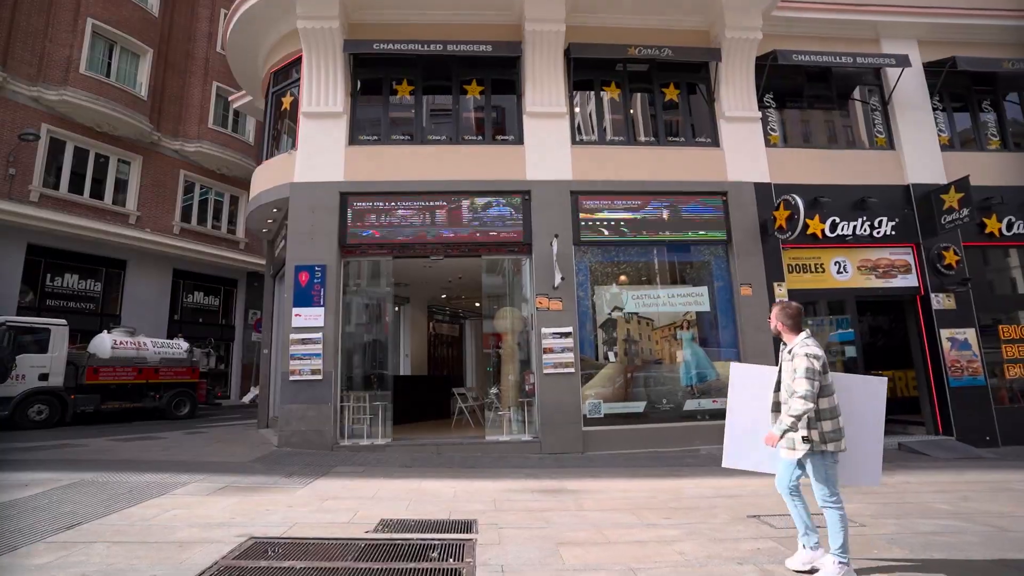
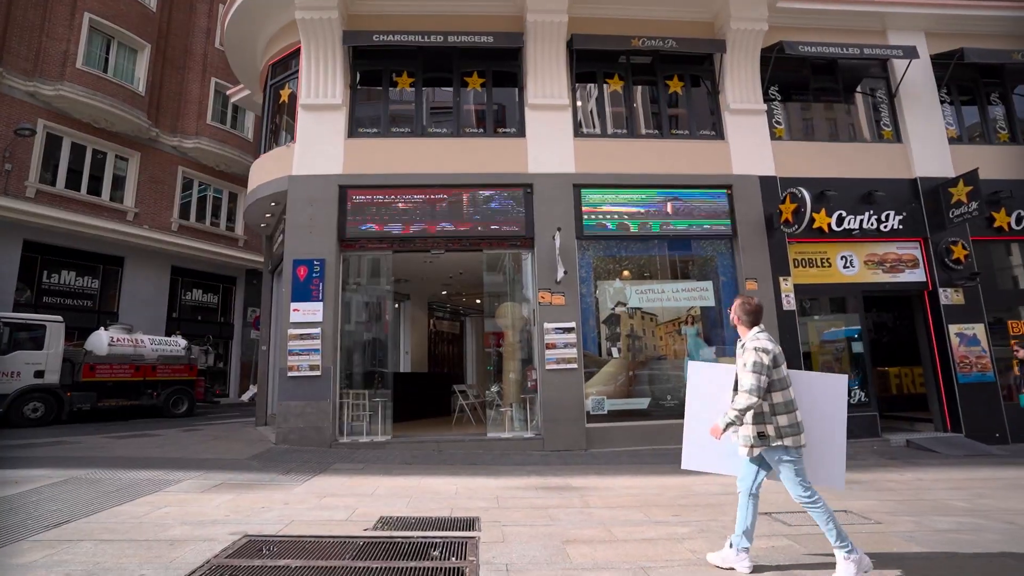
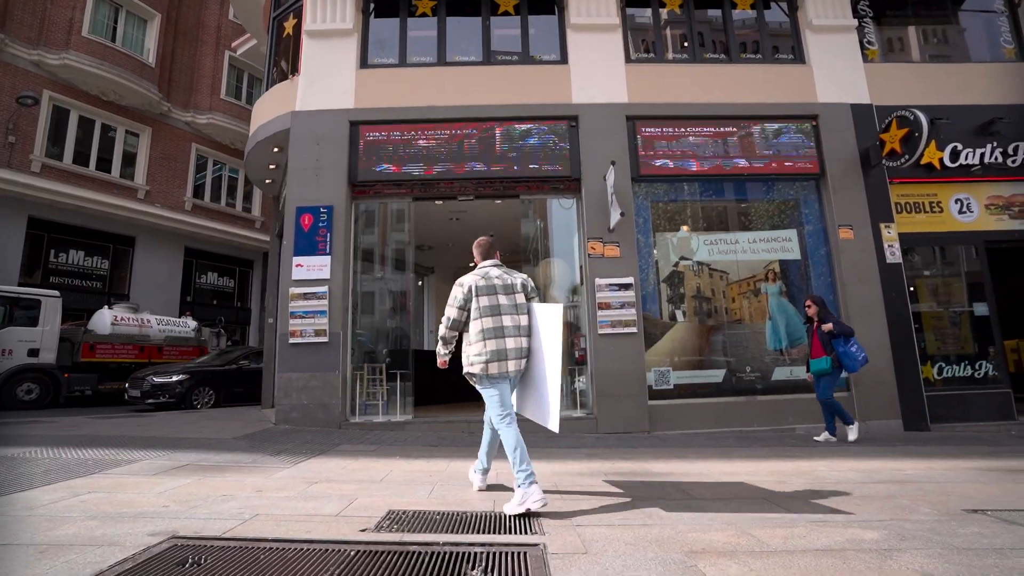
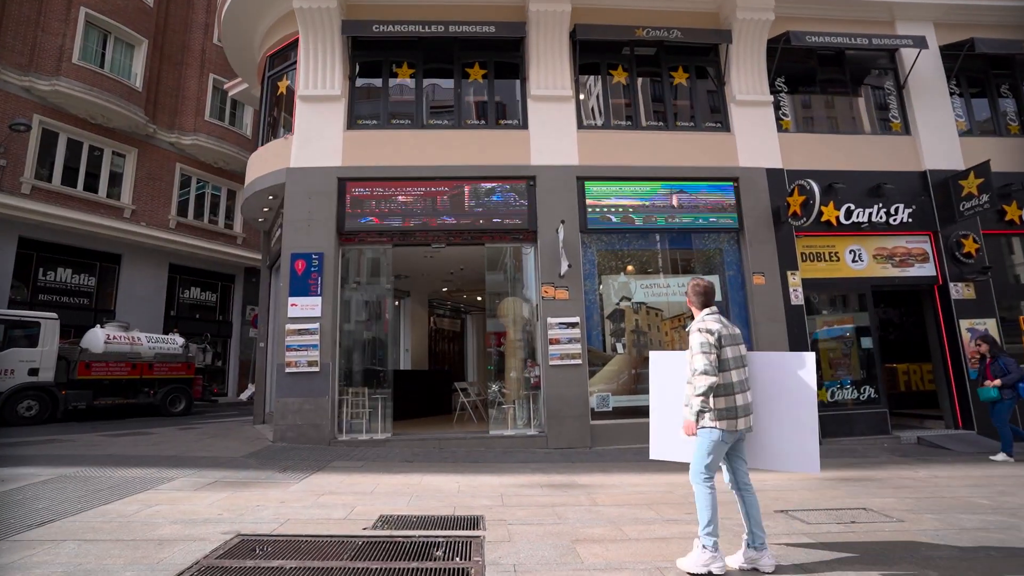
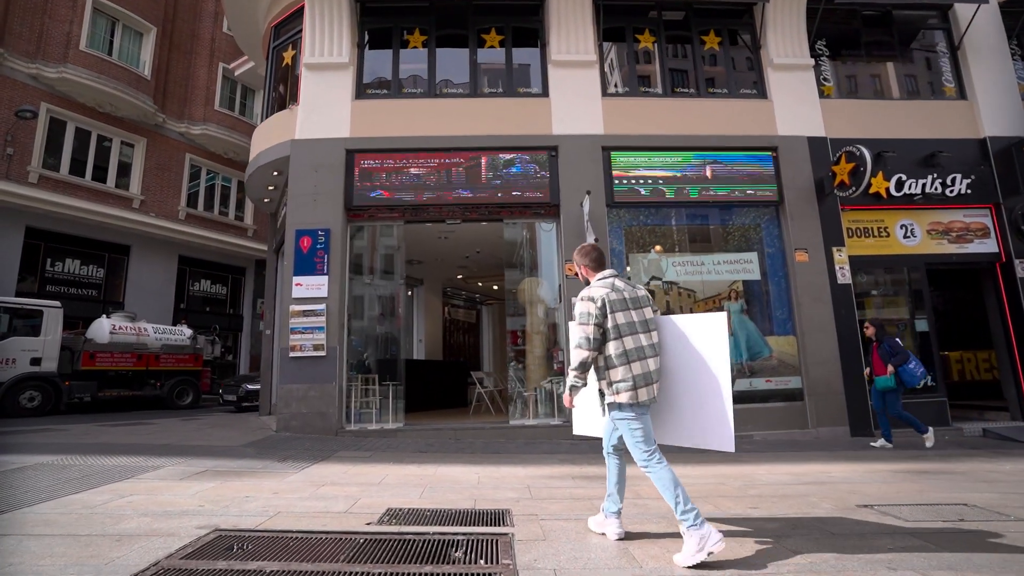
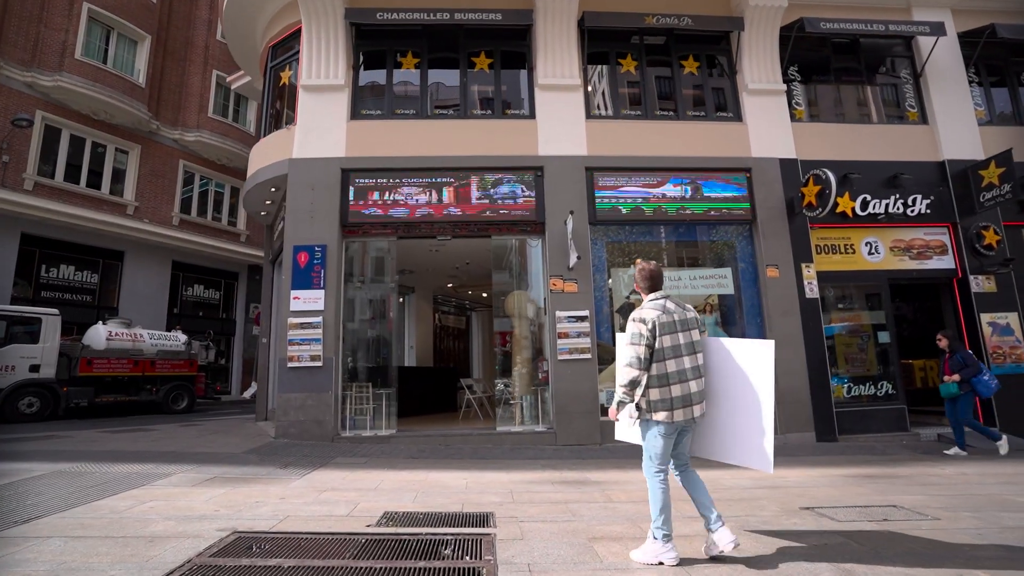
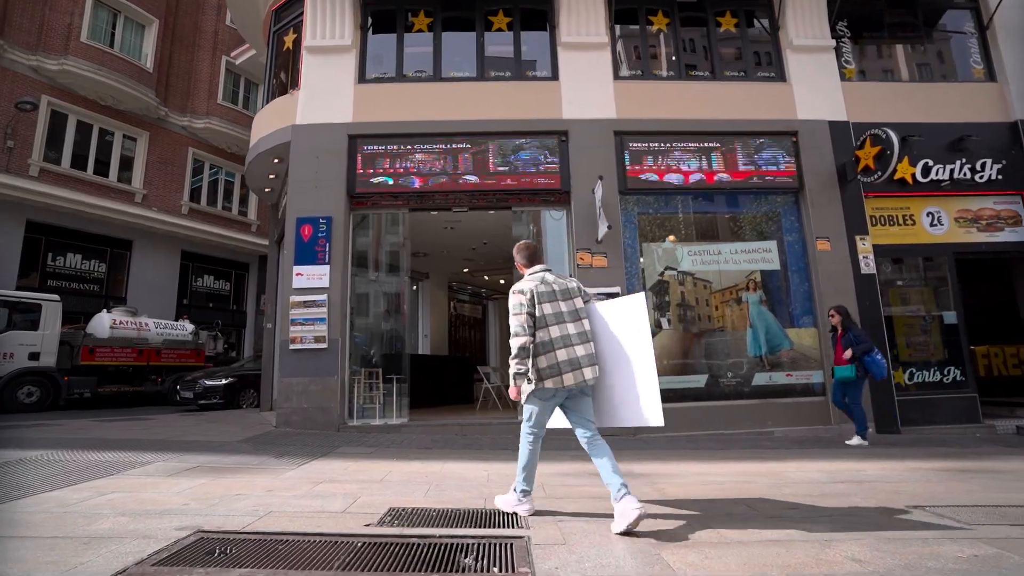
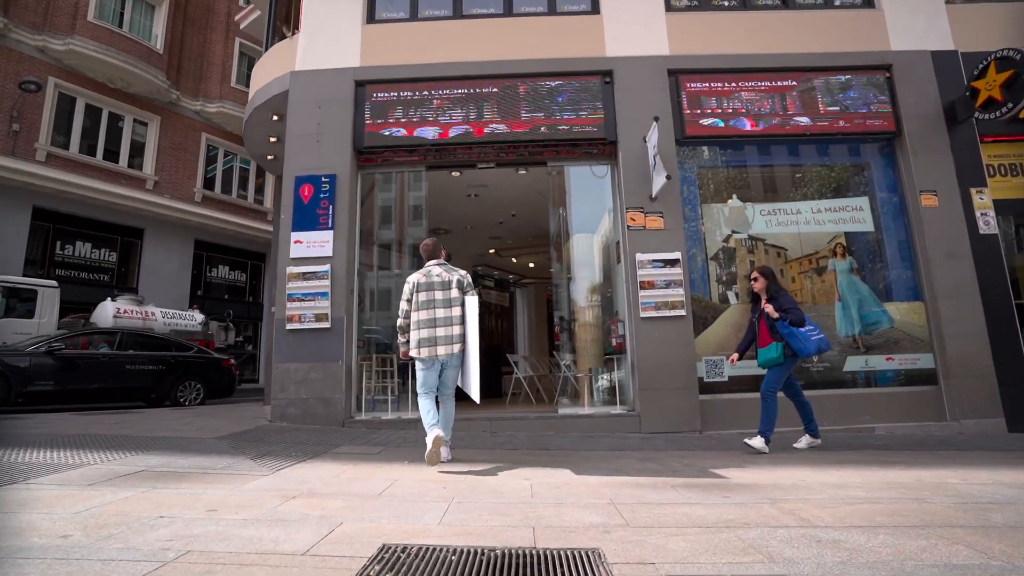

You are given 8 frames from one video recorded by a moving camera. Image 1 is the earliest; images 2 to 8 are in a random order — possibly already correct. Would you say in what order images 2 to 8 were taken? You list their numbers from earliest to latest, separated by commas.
2, 4, 6, 5, 7, 3, 8
